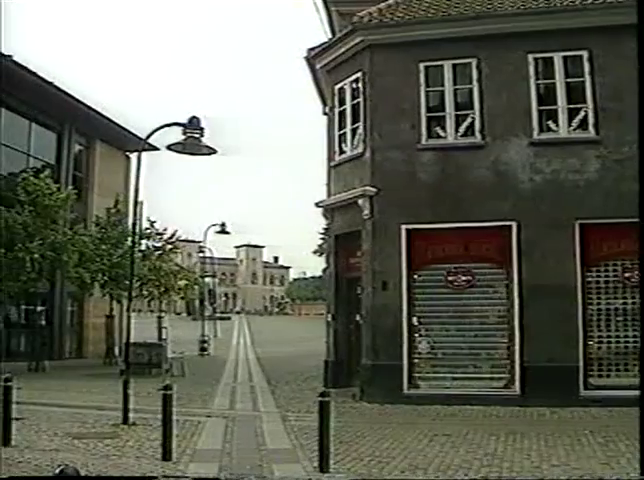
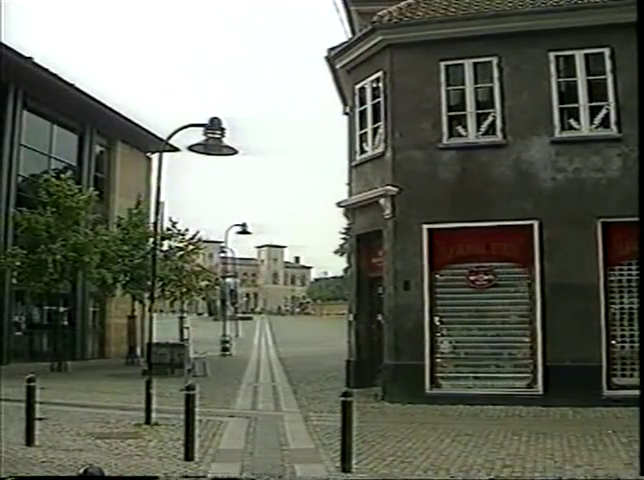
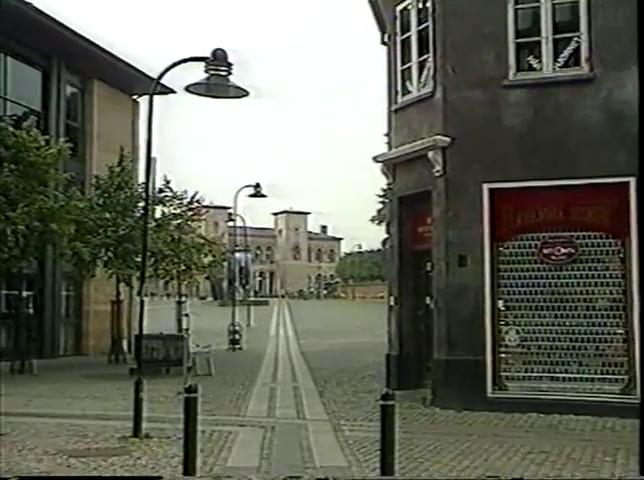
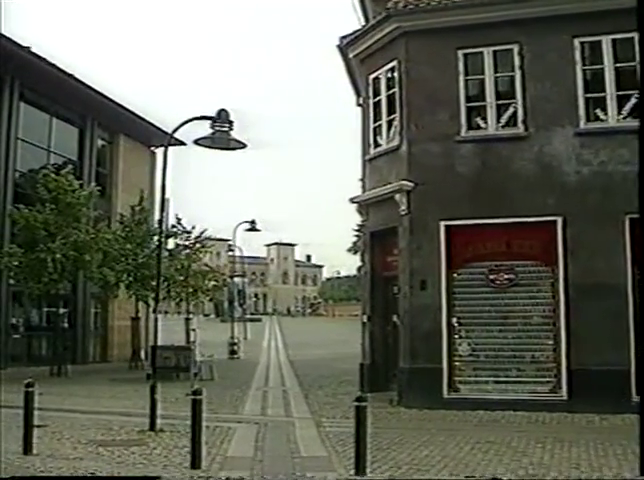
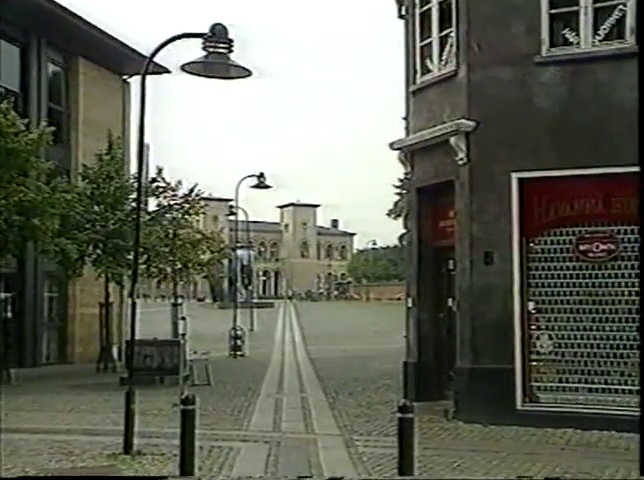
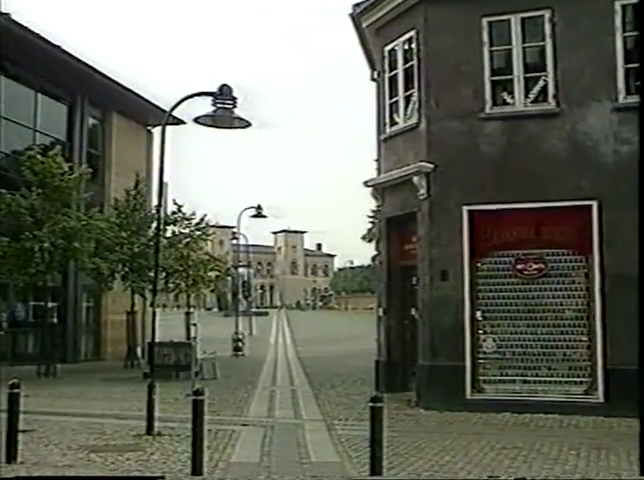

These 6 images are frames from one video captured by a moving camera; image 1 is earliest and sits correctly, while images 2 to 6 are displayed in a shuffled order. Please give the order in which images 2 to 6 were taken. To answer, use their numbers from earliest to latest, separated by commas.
2, 4, 6, 3, 5
